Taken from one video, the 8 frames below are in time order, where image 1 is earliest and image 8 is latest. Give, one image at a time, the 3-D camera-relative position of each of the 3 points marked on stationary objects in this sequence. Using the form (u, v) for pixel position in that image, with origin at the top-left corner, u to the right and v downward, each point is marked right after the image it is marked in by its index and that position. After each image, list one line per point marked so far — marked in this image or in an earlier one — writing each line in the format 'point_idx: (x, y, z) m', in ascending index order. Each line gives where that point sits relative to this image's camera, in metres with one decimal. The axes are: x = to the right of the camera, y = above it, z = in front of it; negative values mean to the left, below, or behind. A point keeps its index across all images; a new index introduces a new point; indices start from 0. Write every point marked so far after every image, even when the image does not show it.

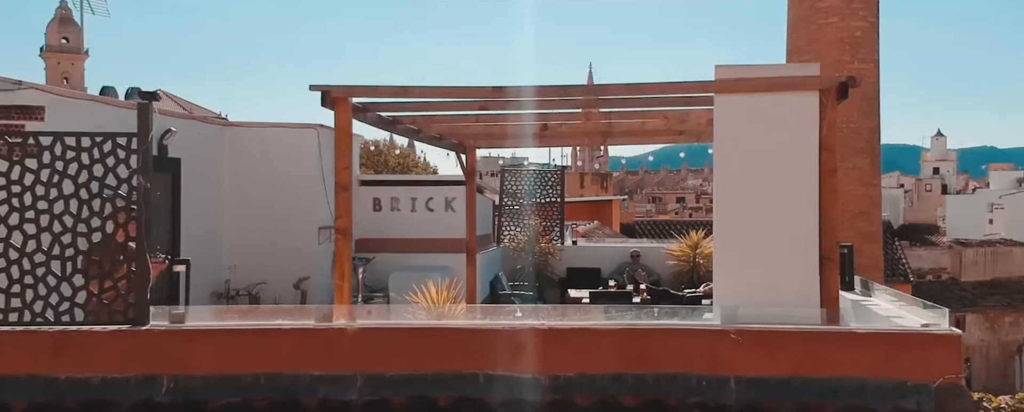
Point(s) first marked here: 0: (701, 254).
0: (+3.1, -0.8, +10.2) m
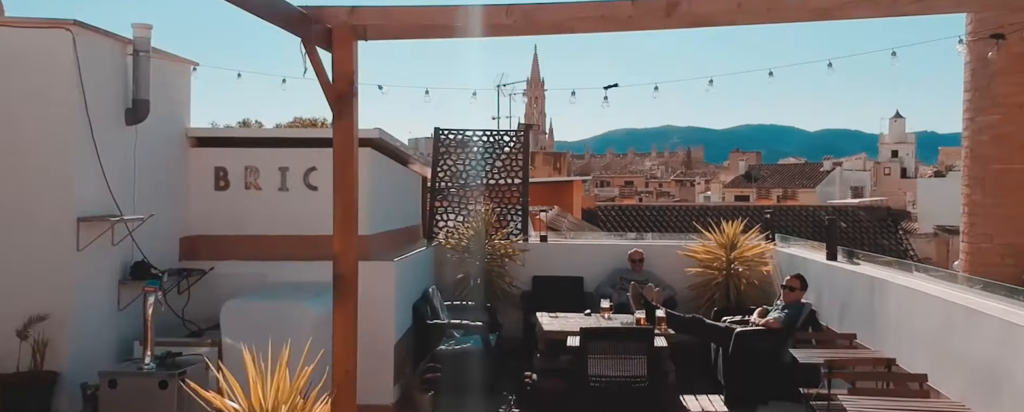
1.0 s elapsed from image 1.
0: (+2.4, -0.6, +7.1) m
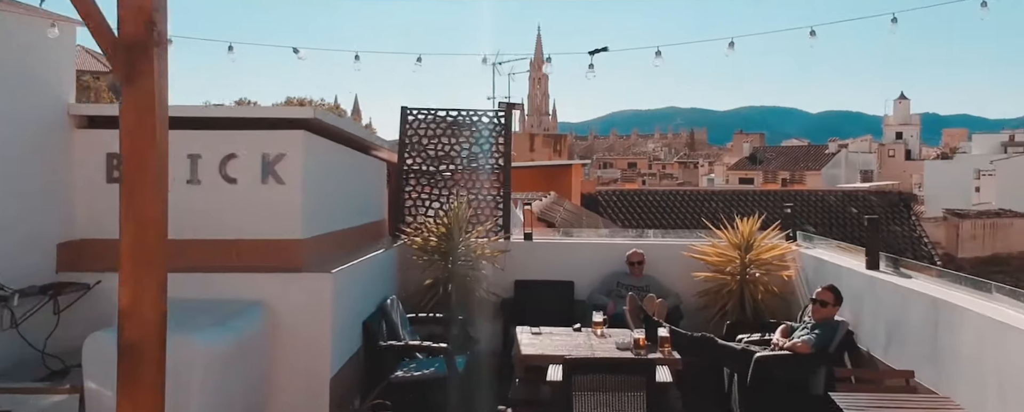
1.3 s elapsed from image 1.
0: (+2.2, -0.5, +6.1) m
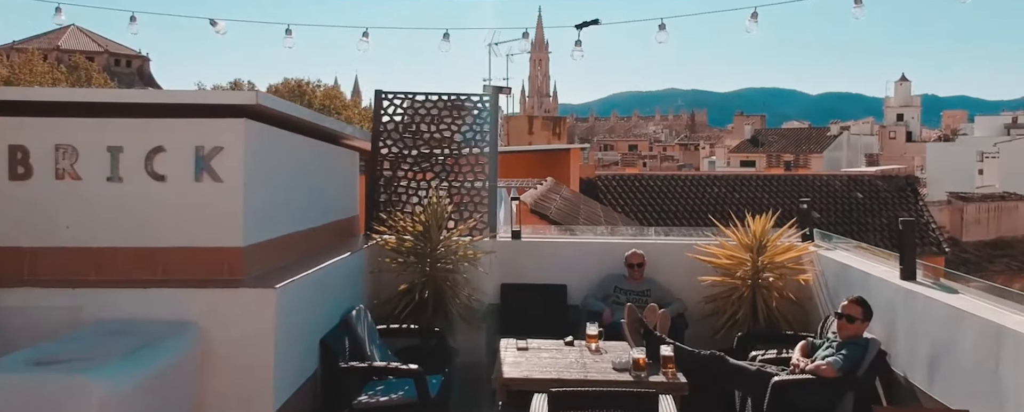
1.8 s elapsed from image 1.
0: (+2.1, -0.5, +5.5) m
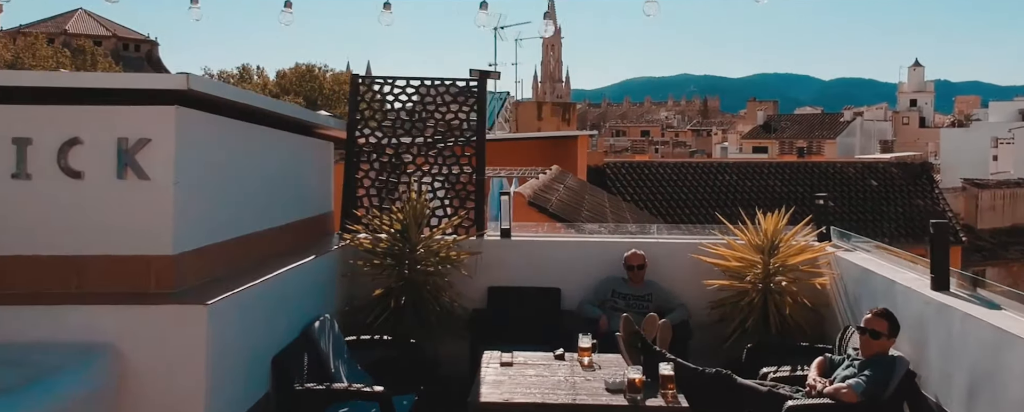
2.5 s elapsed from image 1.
0: (+2.0, -0.5, +5.0) m
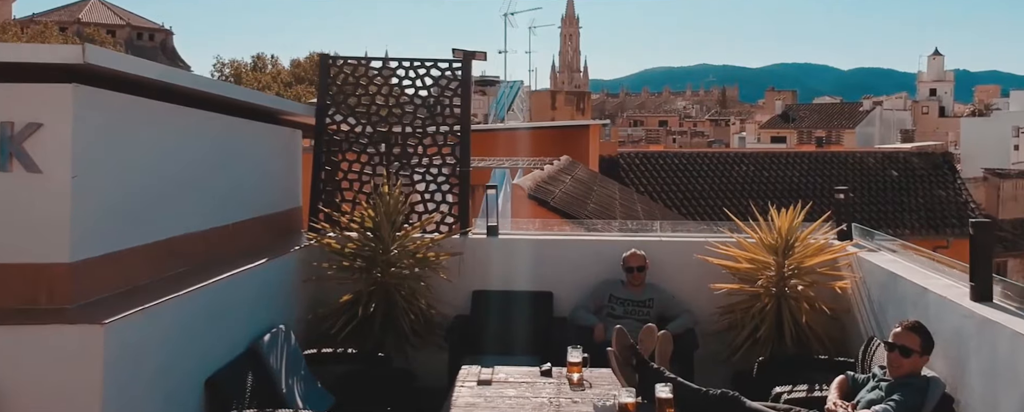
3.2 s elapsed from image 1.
0: (+1.9, -0.5, +4.5) m
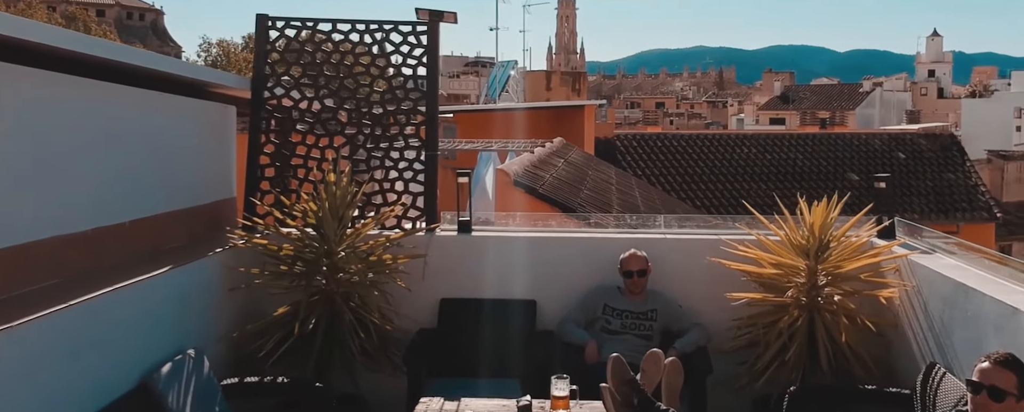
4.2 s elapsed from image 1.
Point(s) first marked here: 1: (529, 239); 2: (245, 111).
0: (+1.8, -0.4, +3.7) m
1: (-0.1, -0.2, +3.9) m
2: (-2.6, +0.9, +6.2) m
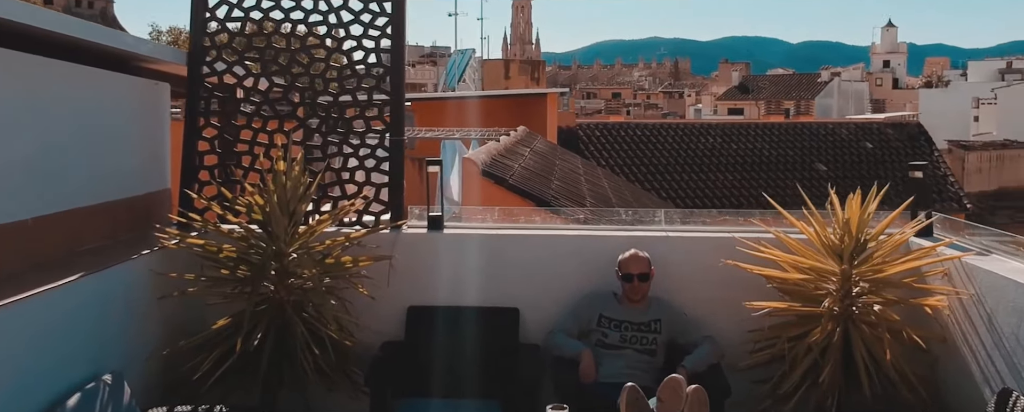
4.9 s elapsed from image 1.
0: (+1.7, -0.4, +3.1) m
1: (-0.2, -0.2, +3.3) m
2: (-2.8, +1.0, +5.5) m
